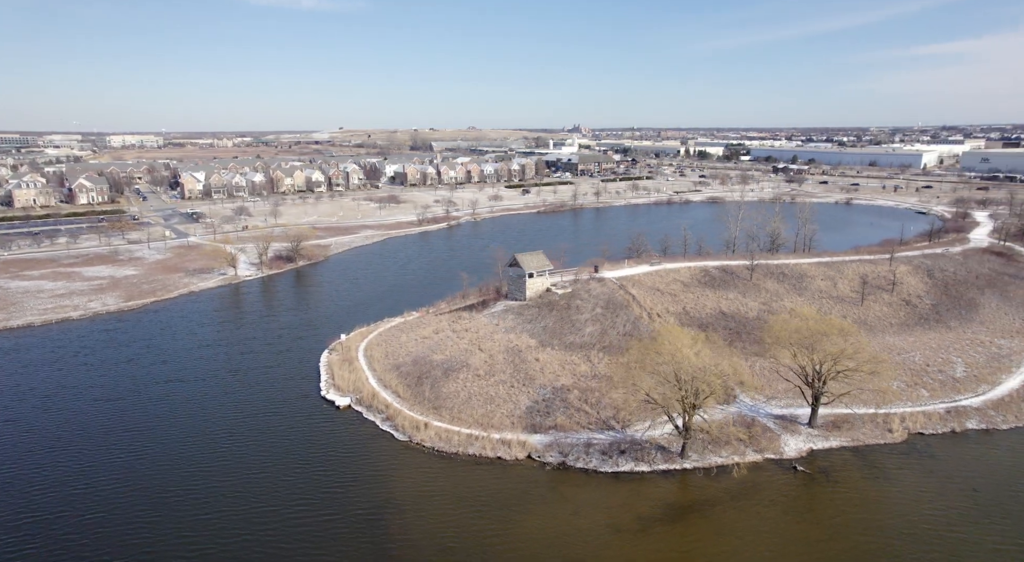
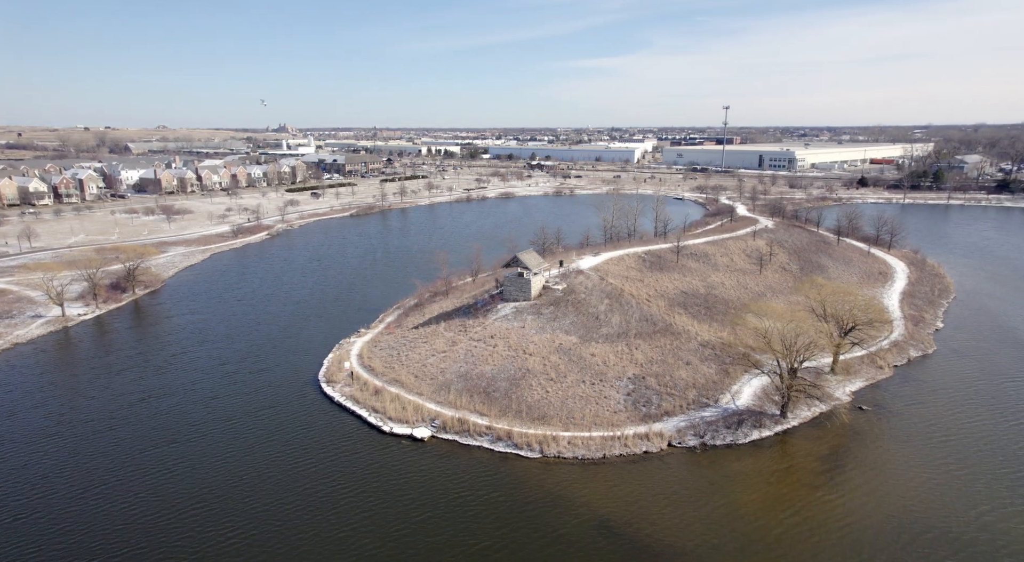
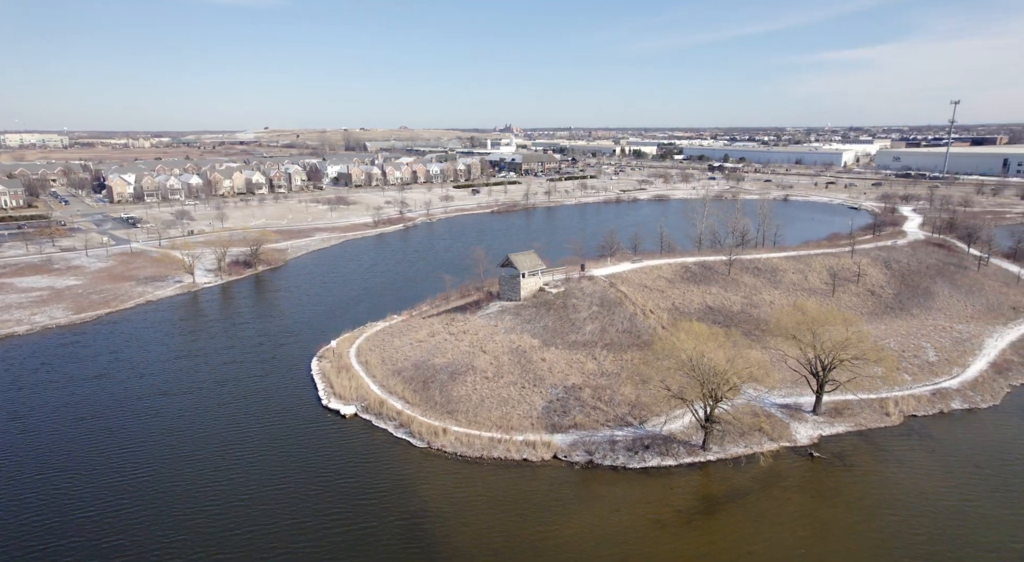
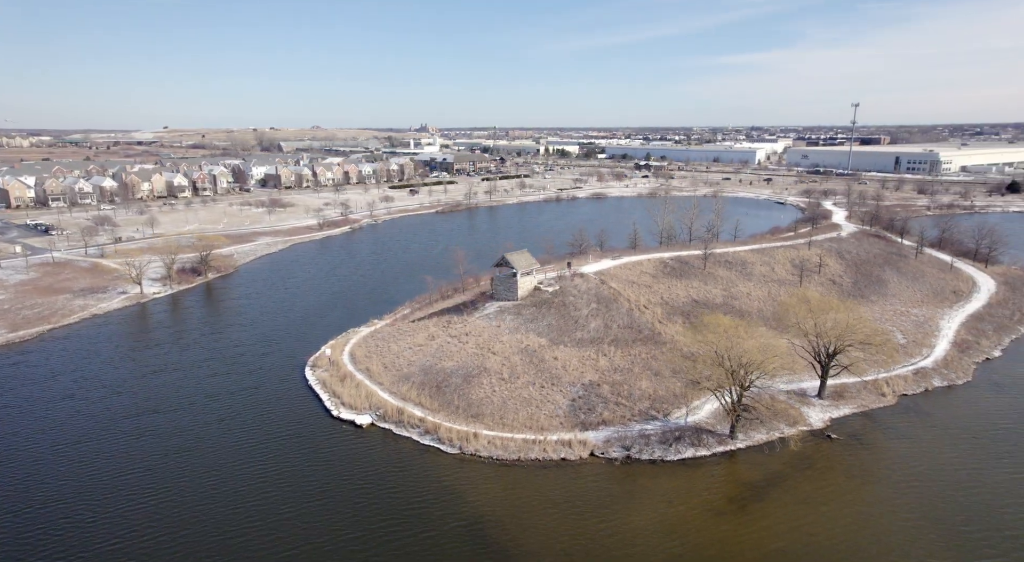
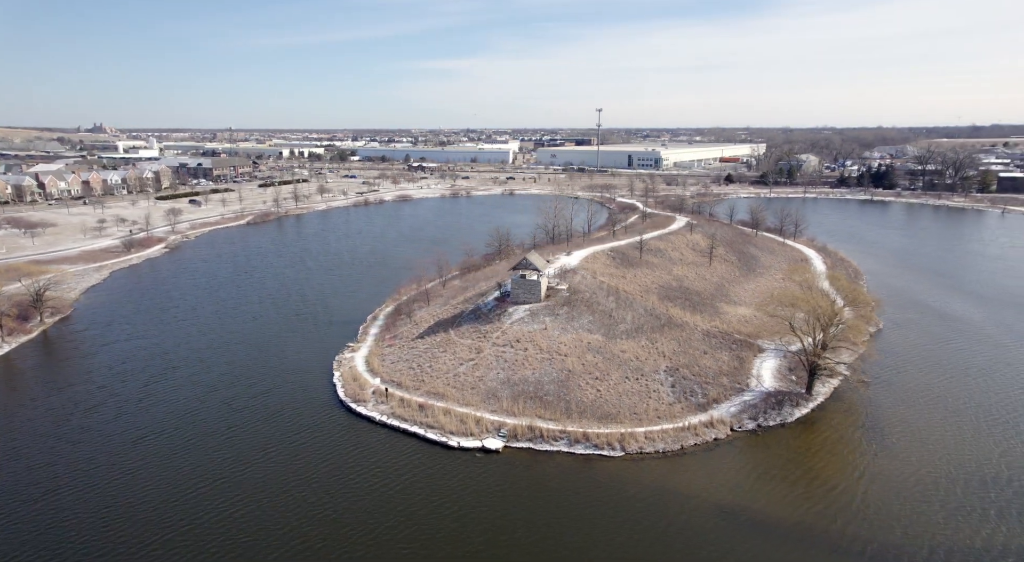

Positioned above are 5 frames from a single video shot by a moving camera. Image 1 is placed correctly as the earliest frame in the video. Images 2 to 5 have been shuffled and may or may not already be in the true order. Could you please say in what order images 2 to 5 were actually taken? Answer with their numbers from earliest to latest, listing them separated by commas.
3, 4, 2, 5
